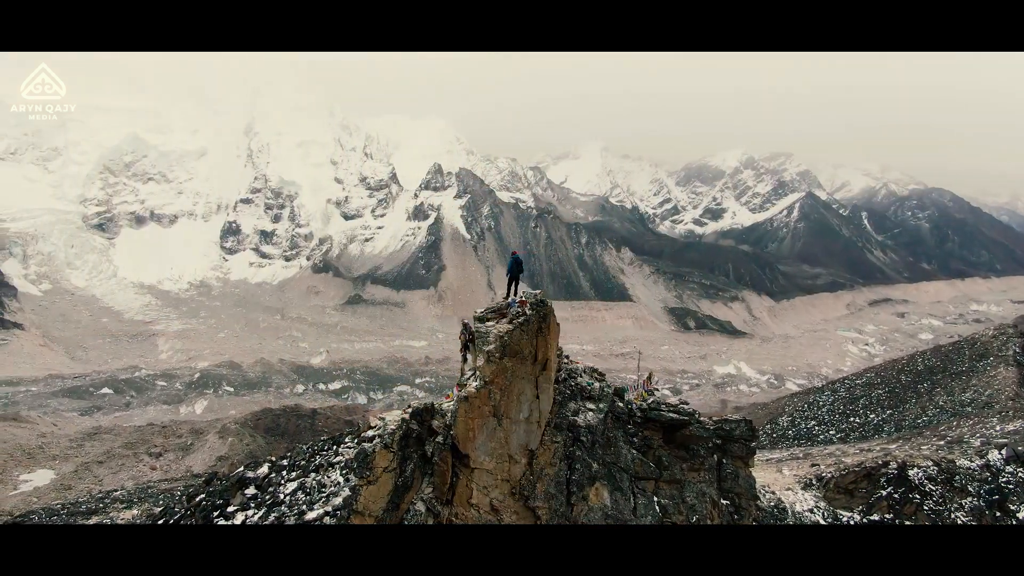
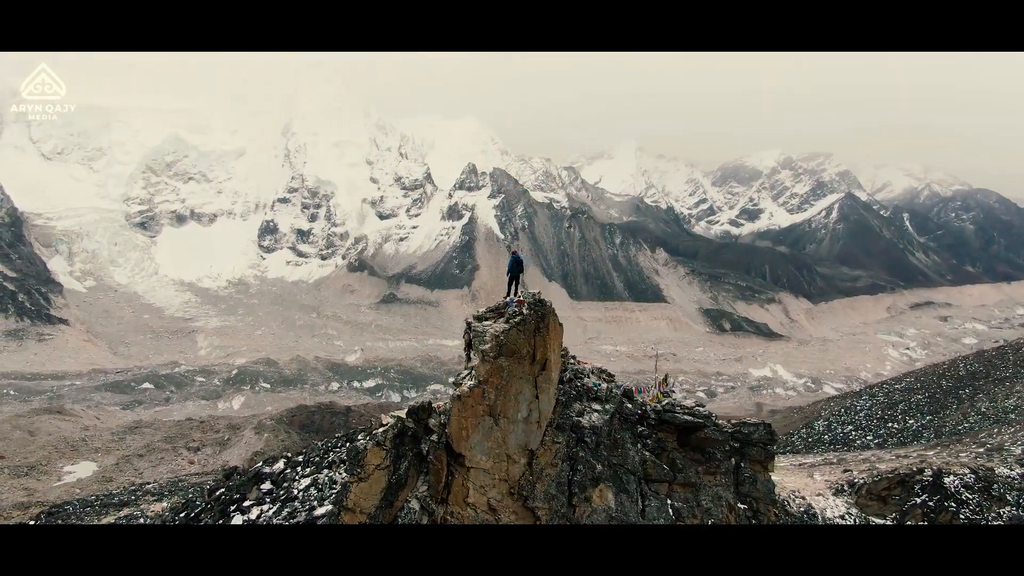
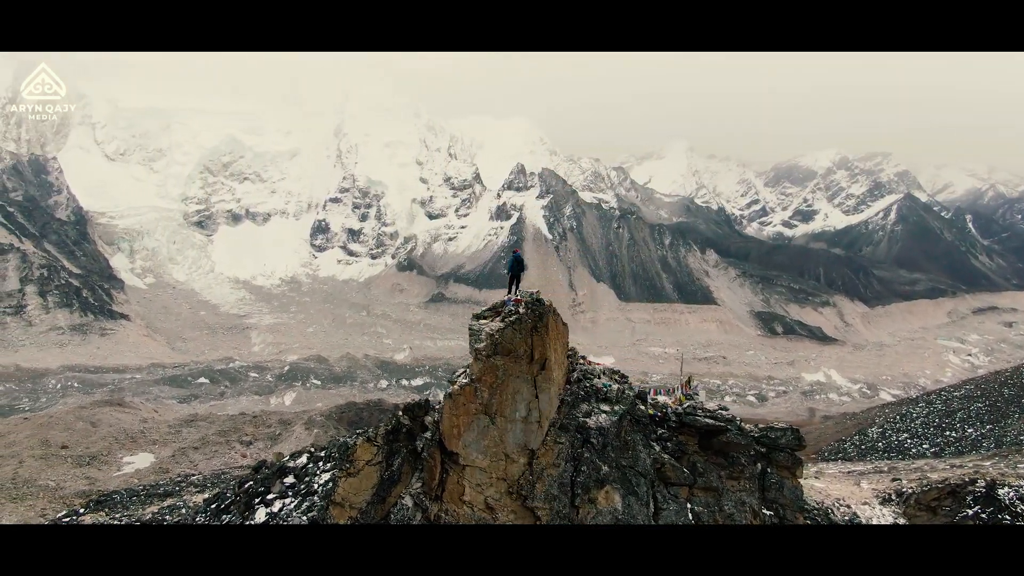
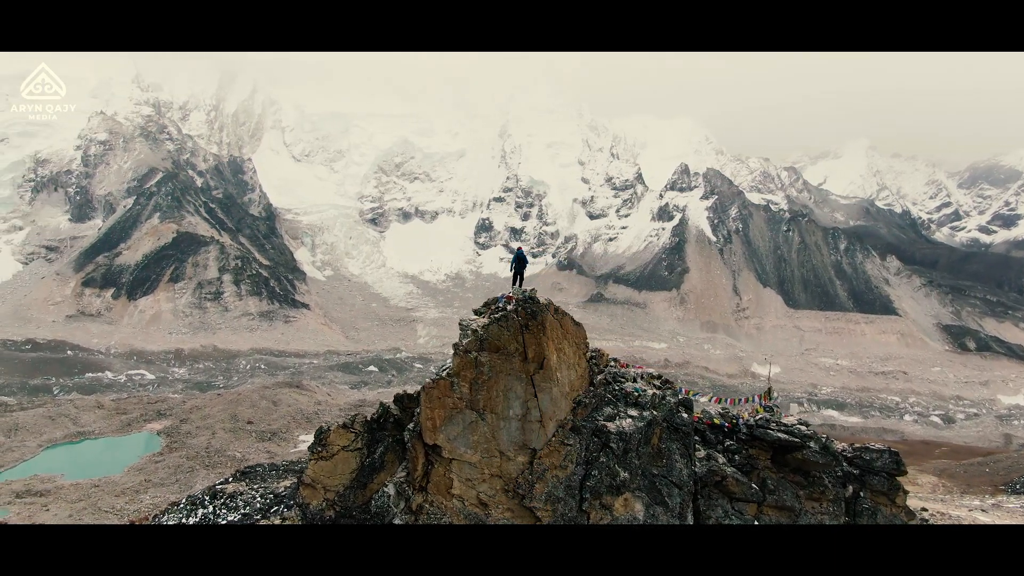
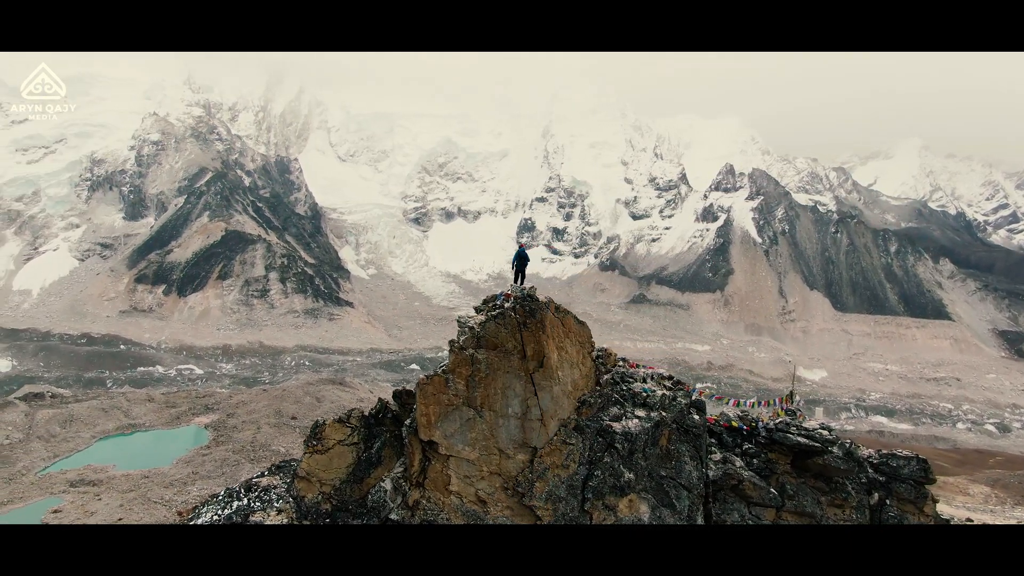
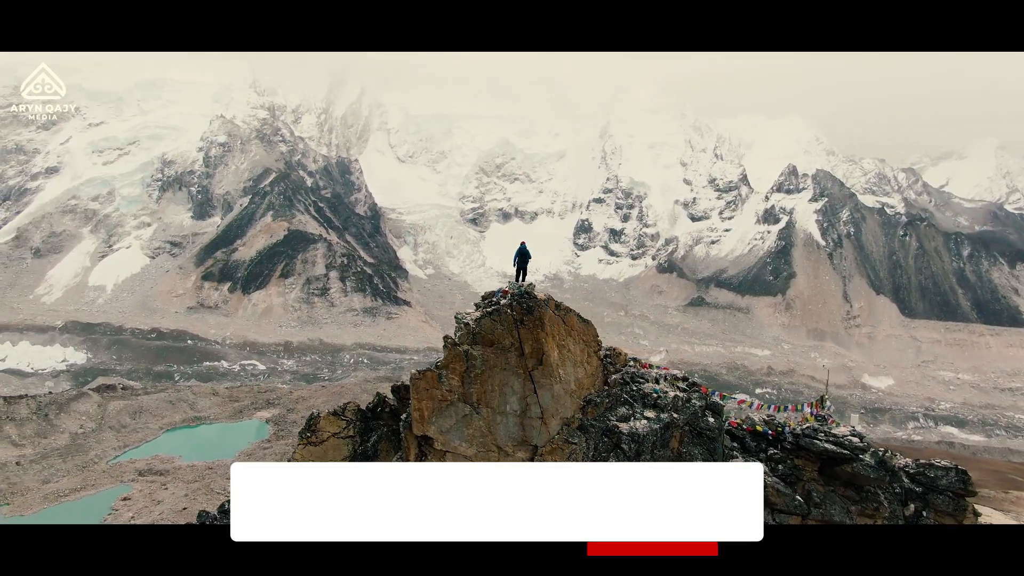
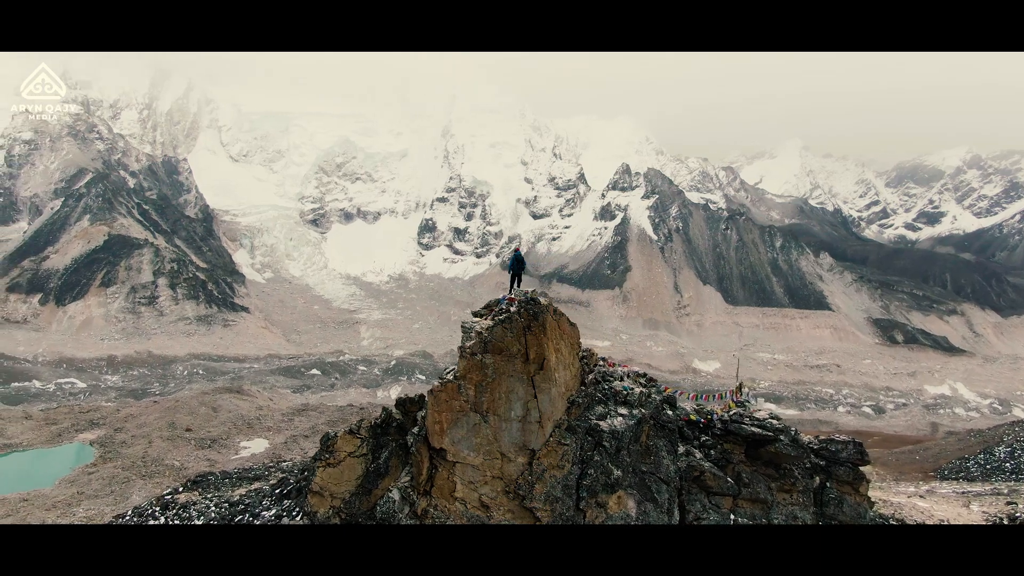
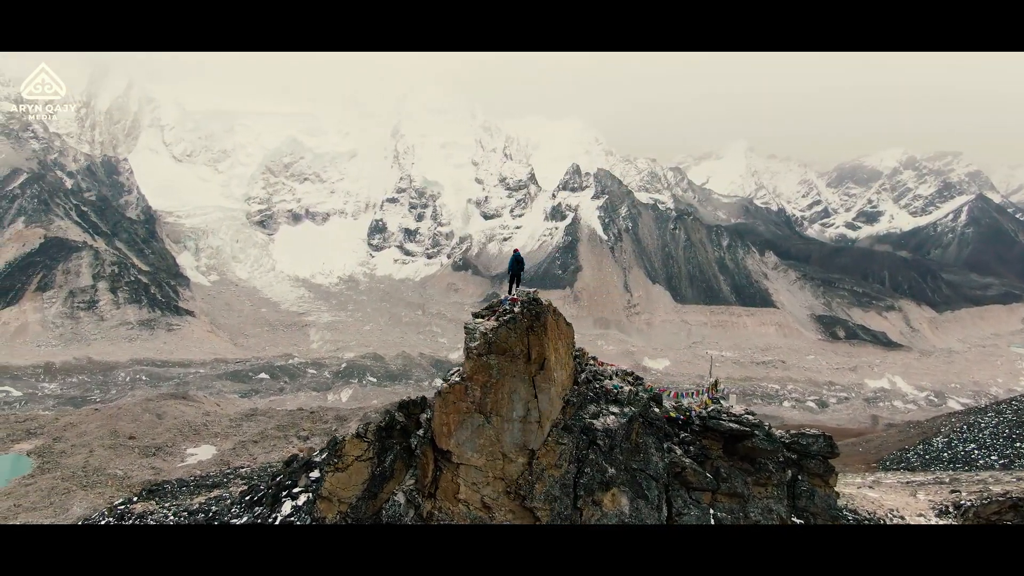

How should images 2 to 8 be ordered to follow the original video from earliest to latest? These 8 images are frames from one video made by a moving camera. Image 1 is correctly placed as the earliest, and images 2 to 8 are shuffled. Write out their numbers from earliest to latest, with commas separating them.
2, 3, 8, 7, 4, 5, 6
